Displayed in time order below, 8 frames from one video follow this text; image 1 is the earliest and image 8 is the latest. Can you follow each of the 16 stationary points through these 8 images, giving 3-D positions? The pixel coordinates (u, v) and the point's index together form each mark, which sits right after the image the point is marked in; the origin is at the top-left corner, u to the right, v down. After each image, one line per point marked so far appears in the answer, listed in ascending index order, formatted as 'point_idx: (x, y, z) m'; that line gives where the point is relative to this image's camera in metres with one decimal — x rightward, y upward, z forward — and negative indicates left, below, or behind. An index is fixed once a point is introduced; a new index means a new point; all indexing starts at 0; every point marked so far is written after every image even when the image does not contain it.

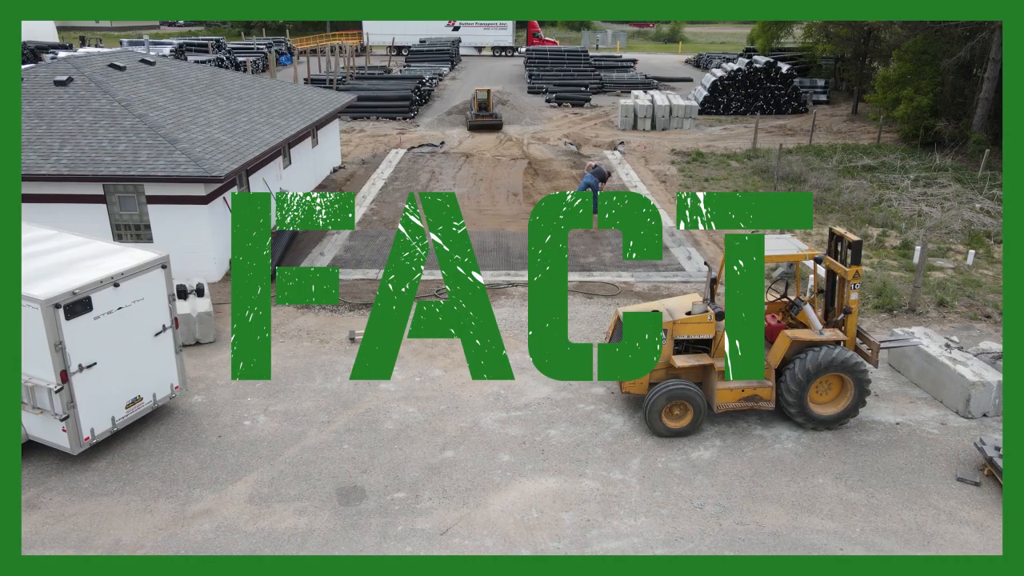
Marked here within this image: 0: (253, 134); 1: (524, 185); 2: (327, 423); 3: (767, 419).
0: (-5.1, +3.0, +14.5) m
1: (+0.3, +2.8, +19.8) m
2: (-2.2, -1.6, +8.6) m
3: (+3.0, -1.6, +8.6) m
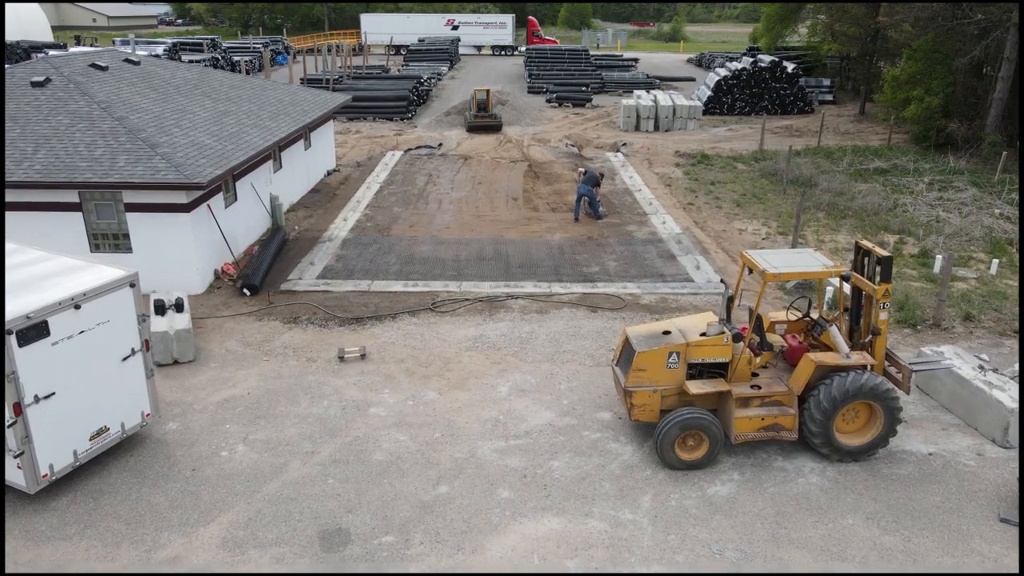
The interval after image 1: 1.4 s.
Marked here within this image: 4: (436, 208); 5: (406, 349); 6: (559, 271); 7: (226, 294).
0: (-5.1, +2.8, +13.9) m
1: (+0.3, +2.6, +19.2) m
2: (-2.2, -1.8, +7.9) m
3: (+3.0, -1.8, +8.0) m
4: (-1.8, +1.9, +17.3) m
5: (-1.5, -0.9, +10.3) m
6: (+0.8, +0.3, +13.2) m
7: (-4.7, -0.1, +12.1) m
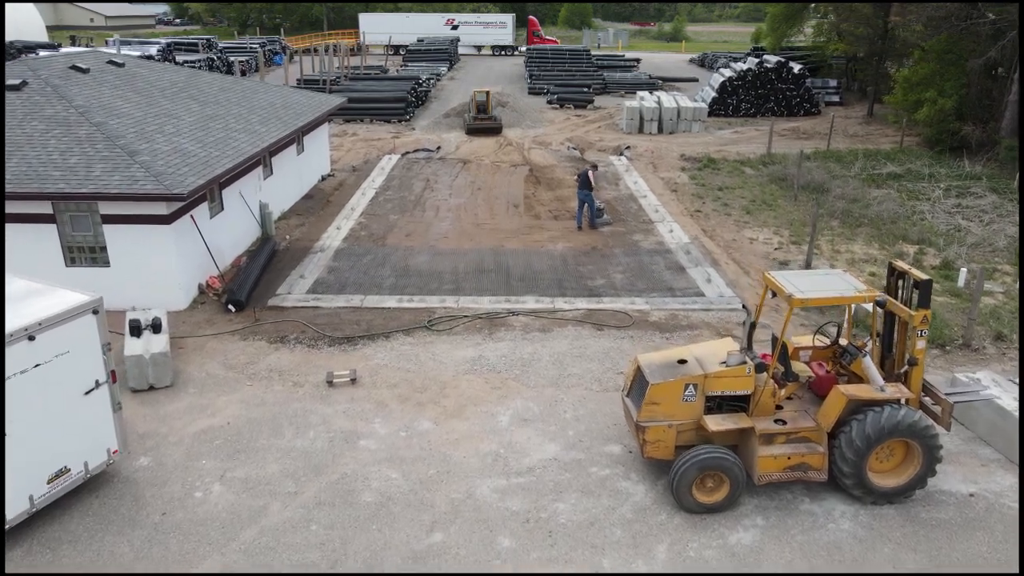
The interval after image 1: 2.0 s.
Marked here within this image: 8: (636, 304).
0: (-5.1, +2.6, +13.2) m
1: (+0.3, +2.4, +18.5) m
2: (-2.1, -2.0, +7.2) m
3: (+3.0, -2.0, +7.3) m
4: (-1.8, +1.6, +16.6) m
5: (-1.5, -1.1, +9.6) m
6: (+0.9, +0.1, +12.6) m
7: (-4.7, -0.4, +11.4) m
8: (+2.0, -0.3, +11.7) m
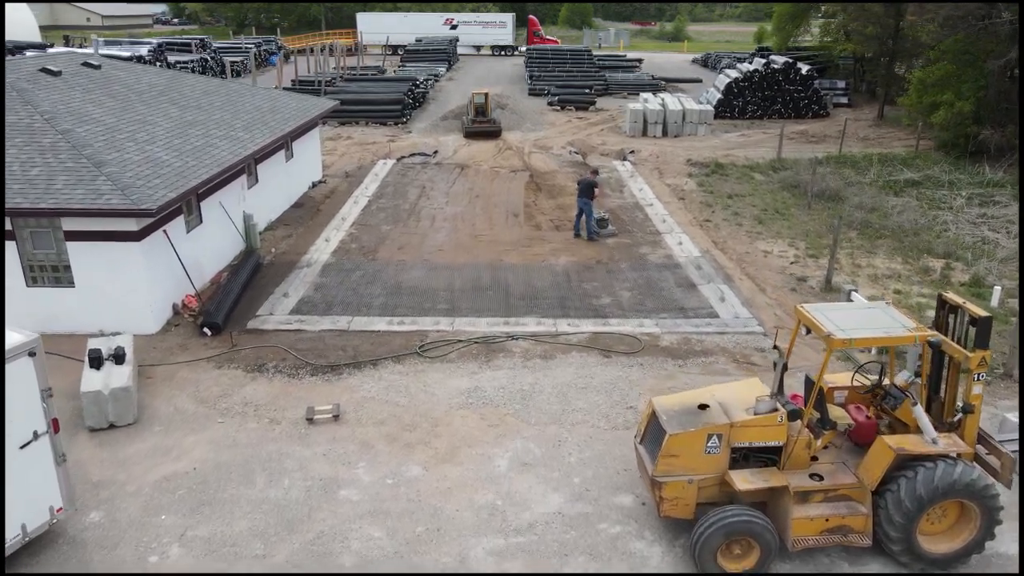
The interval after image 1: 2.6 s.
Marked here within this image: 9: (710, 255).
0: (-5.1, +2.3, +12.3) m
1: (+0.3, +2.1, +17.6) m
2: (-2.2, -2.3, +6.3) m
3: (+3.0, -2.3, +6.4) m
4: (-1.8, +1.3, +15.7) m
5: (-1.5, -1.4, +8.8) m
6: (+0.8, -0.3, +11.7) m
7: (-4.7, -0.7, +10.5) m
8: (+1.9, -0.6, +10.8) m
9: (+3.8, +0.6, +14.0) m
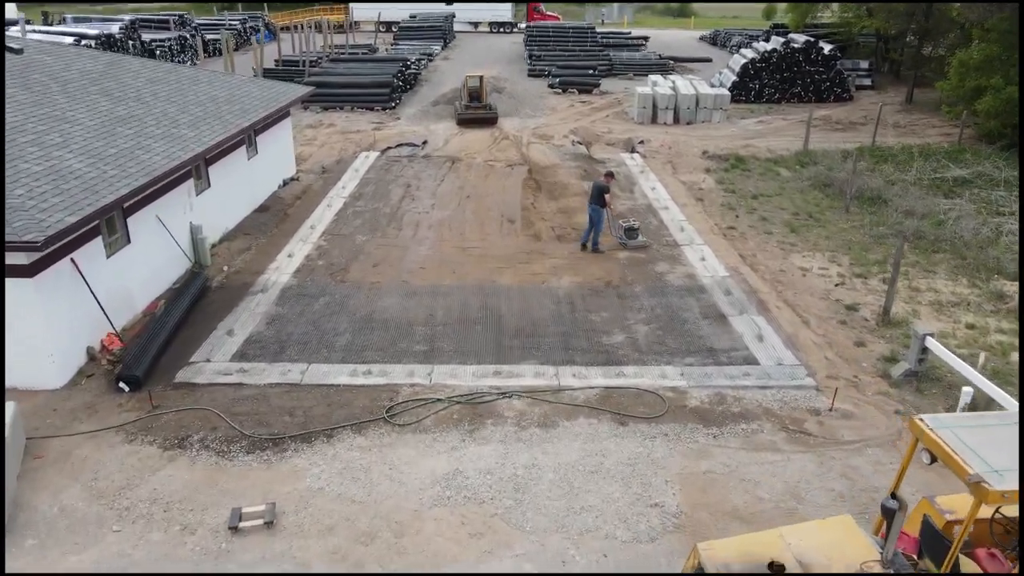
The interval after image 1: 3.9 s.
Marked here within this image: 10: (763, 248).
0: (-5.2, +1.8, +10.2) m
1: (+0.2, +1.8, +15.5) m
2: (-2.3, -3.0, +4.3) m
3: (+2.9, -2.9, +4.4) m
4: (-1.9, +1.0, +13.6) m
5: (-1.6, -2.0, +6.7) m
6: (+0.8, -0.7, +9.6) m
7: (-4.8, -1.2, +8.5) m
8: (+1.9, -1.1, +8.7) m
9: (+3.7, +0.2, +11.9) m
10: (+4.5, +0.7, +13.2) m
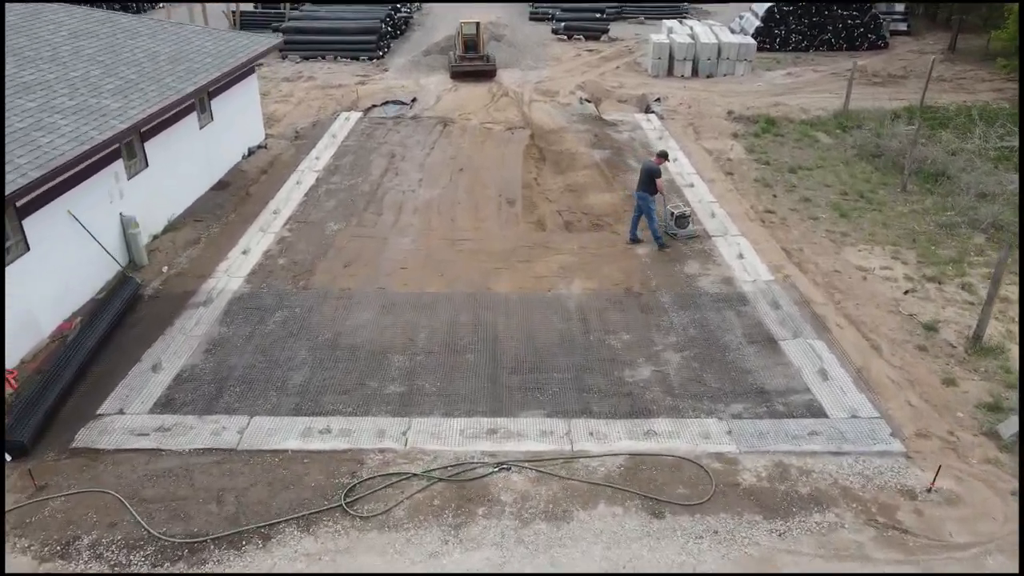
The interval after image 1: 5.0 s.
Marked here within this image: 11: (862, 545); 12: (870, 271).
0: (-5.2, +1.6, +8.0) m
1: (+0.2, +1.9, +13.3) m
2: (-2.3, -3.6, +2.5) m
3: (+2.9, -3.6, +2.6) m
4: (-1.9, +1.0, +11.5) m
5: (-1.6, -2.4, +4.9) m
6: (+0.7, -1.0, +7.6) m
7: (-4.8, -1.5, +6.5) m
8: (+1.8, -1.4, +6.8) m
9: (+3.6, +0.1, +9.8) m
10: (+4.5, +0.7, +11.1) m
11: (+2.7, -2.0, +5.7) m
12: (+4.9, +0.2, +10.1) m
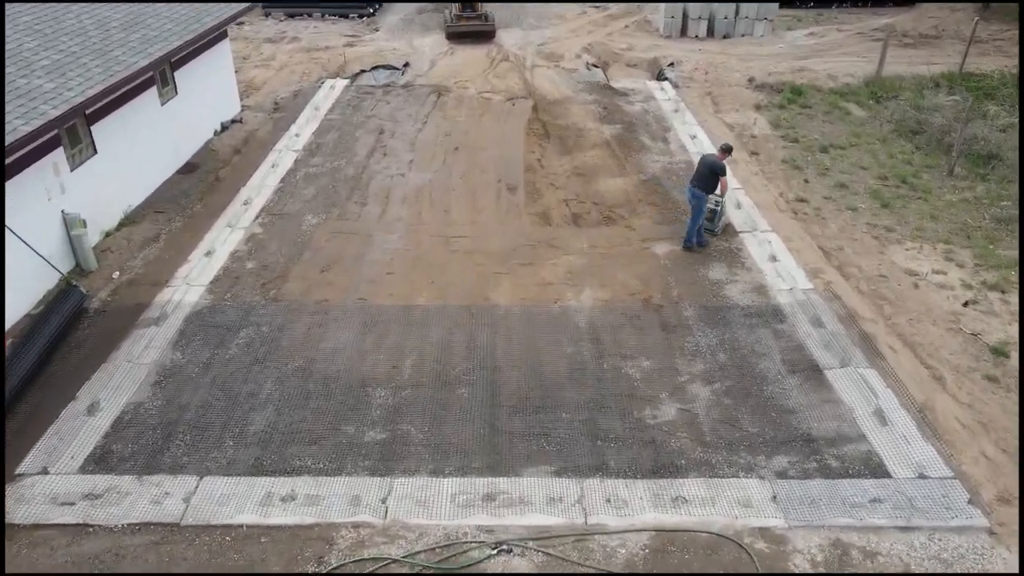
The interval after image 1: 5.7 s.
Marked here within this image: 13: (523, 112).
0: (-5.2, +1.4, +6.7) m
1: (+0.2, +2.0, +11.9) m
2: (-2.3, -4.1, +1.5) m
3: (+2.9, -4.1, +1.6) m
4: (-1.9, +1.0, +10.2) m
5: (-1.6, -2.8, +3.8) m
6: (+0.8, -1.2, +6.5) m
7: (-4.8, -1.8, +5.4) m
8: (+1.8, -1.7, +5.6) m
9: (+3.7, 0.0, +8.6) m
10: (+4.5, +0.7, +9.8) m
11: (+2.7, -2.3, +4.6) m
12: (+4.9, +0.1, +8.9) m
13: (+0.2, +3.4, +14.1) m
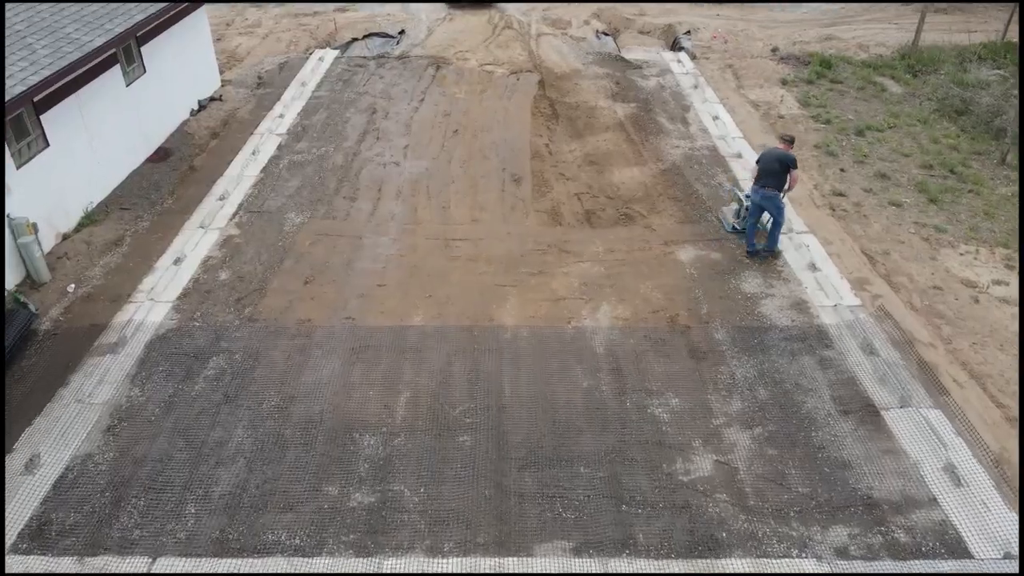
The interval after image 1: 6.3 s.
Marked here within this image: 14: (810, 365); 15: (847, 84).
0: (-5.2, +1.1, +5.6) m
1: (+0.3, +2.1, +10.8) m
2: (-2.2, -4.7, +0.8) m
3: (+3.0, -4.6, +0.8) m
4: (-1.8, +0.9, +9.1) m
5: (-1.5, -3.3, +2.9) m
6: (+0.8, -1.5, +5.5) m
7: (-4.7, -2.1, +4.5) m
8: (+1.9, -2.0, +4.7) m
9: (+3.7, -0.1, +7.6) m
10: (+4.6, +0.6, +8.8) m
11: (+2.8, -2.7, +3.7) m
12: (+5.0, 0.0, +7.8) m
13: (+0.3, +3.5, +12.9) m
14: (+2.7, -0.7, +6.7) m
15: (+6.0, +3.6, +13.1) m
